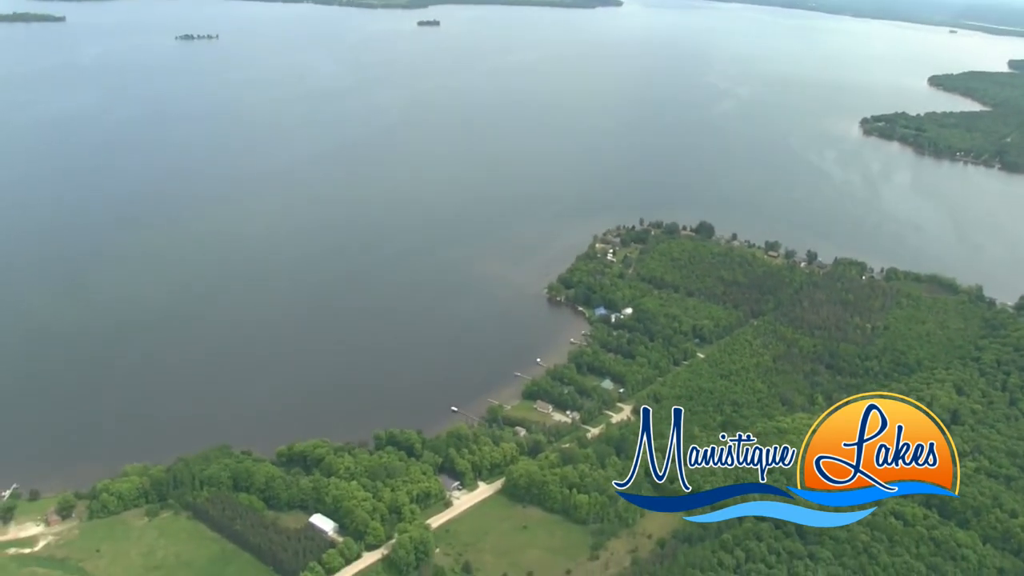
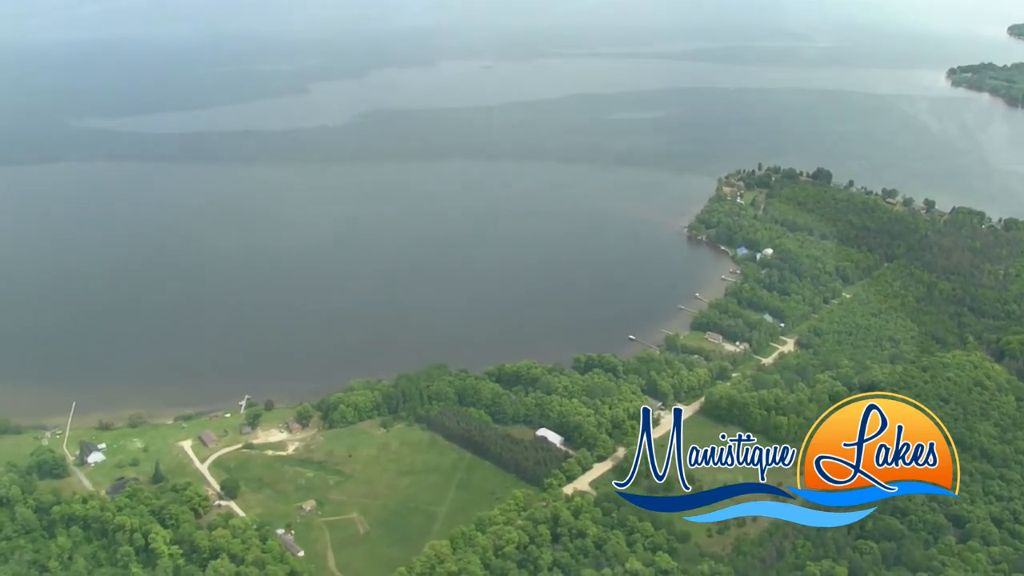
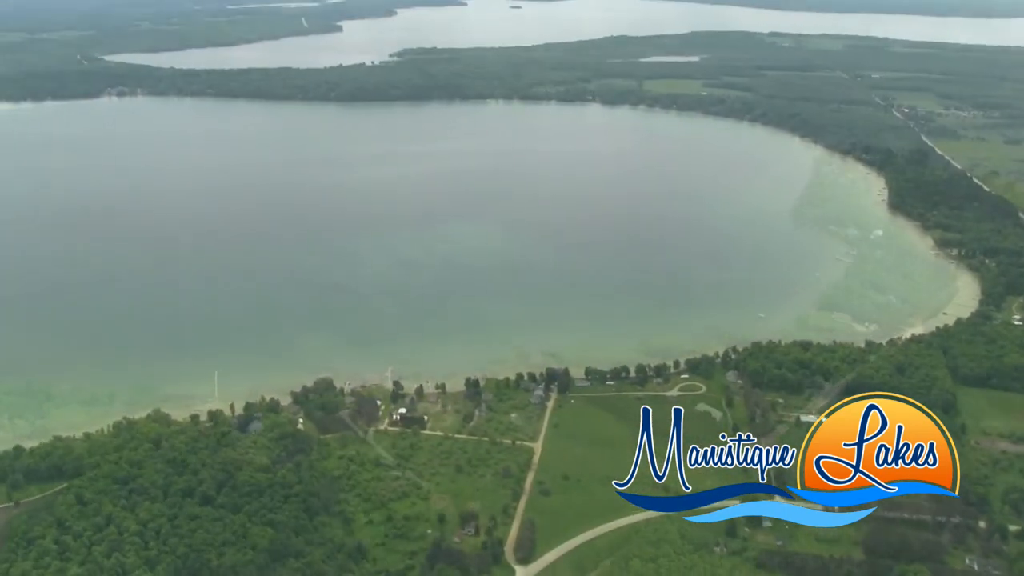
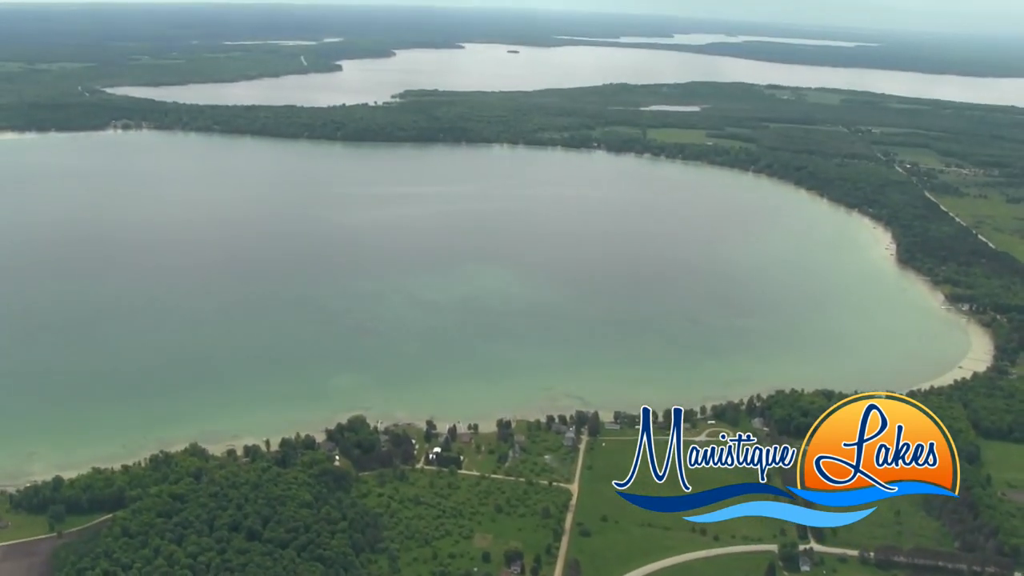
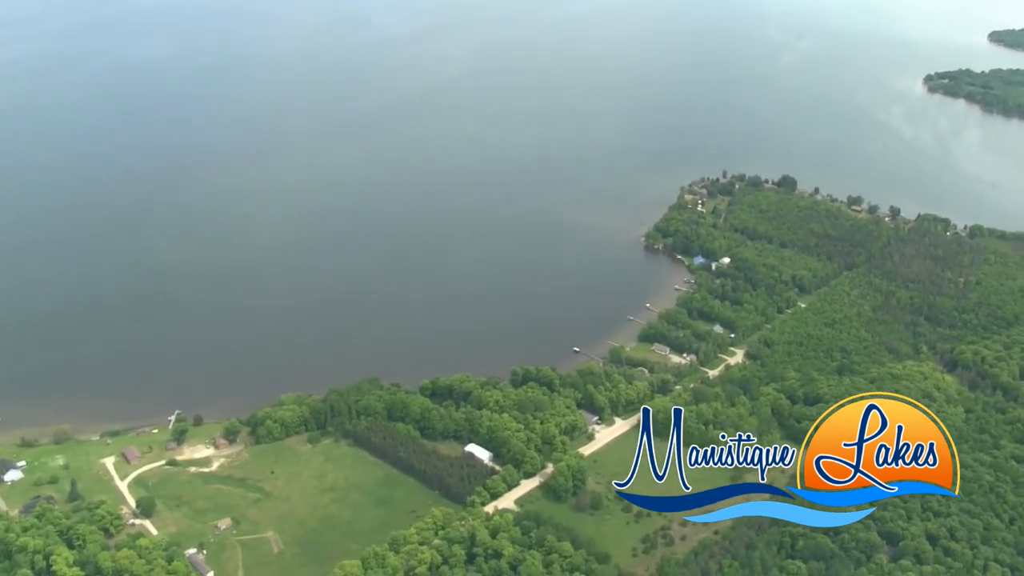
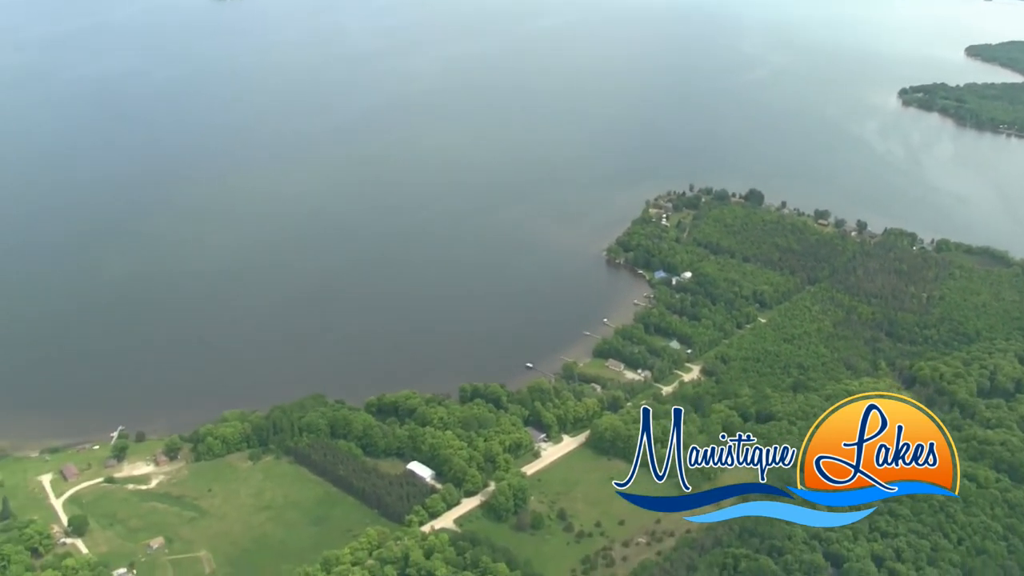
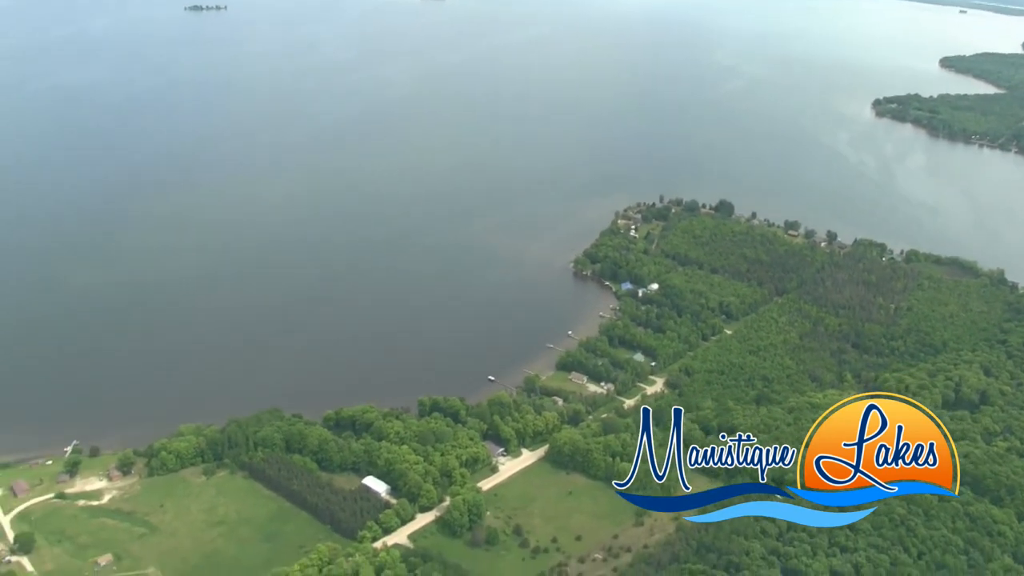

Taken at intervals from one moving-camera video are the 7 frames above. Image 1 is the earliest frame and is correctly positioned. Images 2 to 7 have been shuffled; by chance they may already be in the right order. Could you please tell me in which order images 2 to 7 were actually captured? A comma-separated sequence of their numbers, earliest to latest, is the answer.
7, 6, 5, 2, 3, 4
